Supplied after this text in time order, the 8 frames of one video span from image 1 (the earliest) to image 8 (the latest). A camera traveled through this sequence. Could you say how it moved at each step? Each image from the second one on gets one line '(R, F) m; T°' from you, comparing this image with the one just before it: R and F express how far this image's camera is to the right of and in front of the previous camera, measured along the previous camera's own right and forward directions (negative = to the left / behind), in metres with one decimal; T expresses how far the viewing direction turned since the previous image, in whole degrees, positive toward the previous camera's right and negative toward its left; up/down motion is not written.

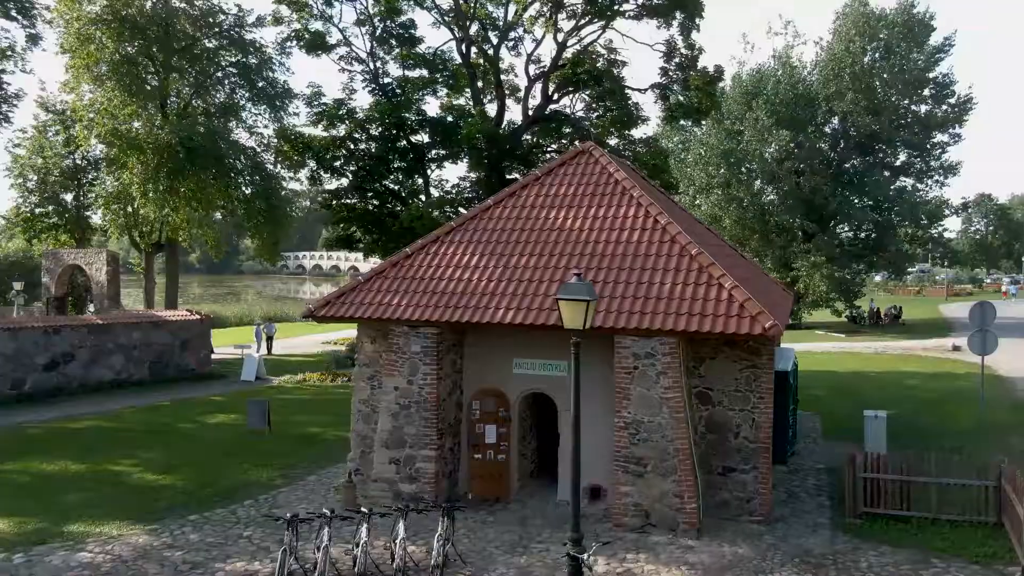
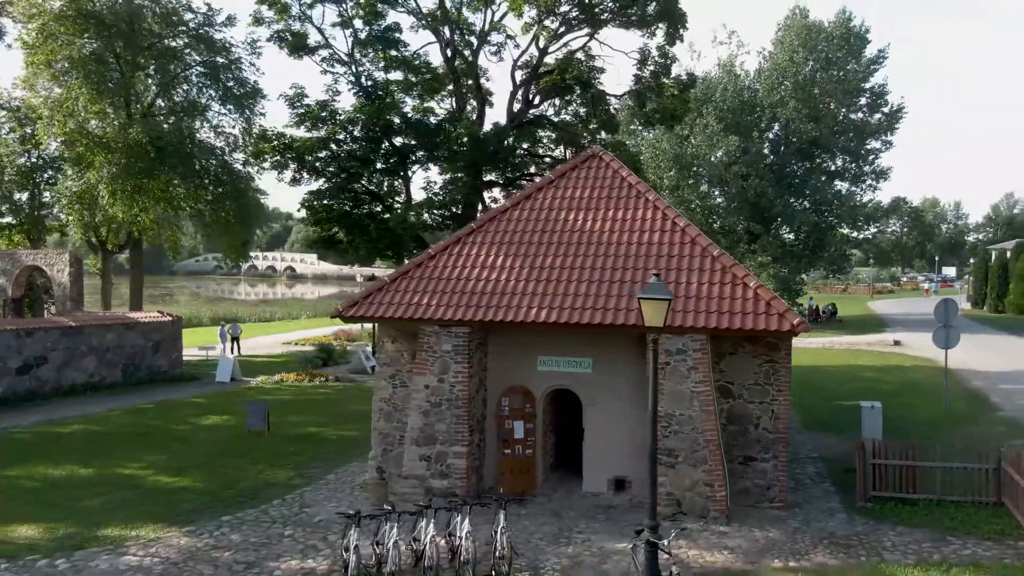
(-1.7, -0.3) m; +5°
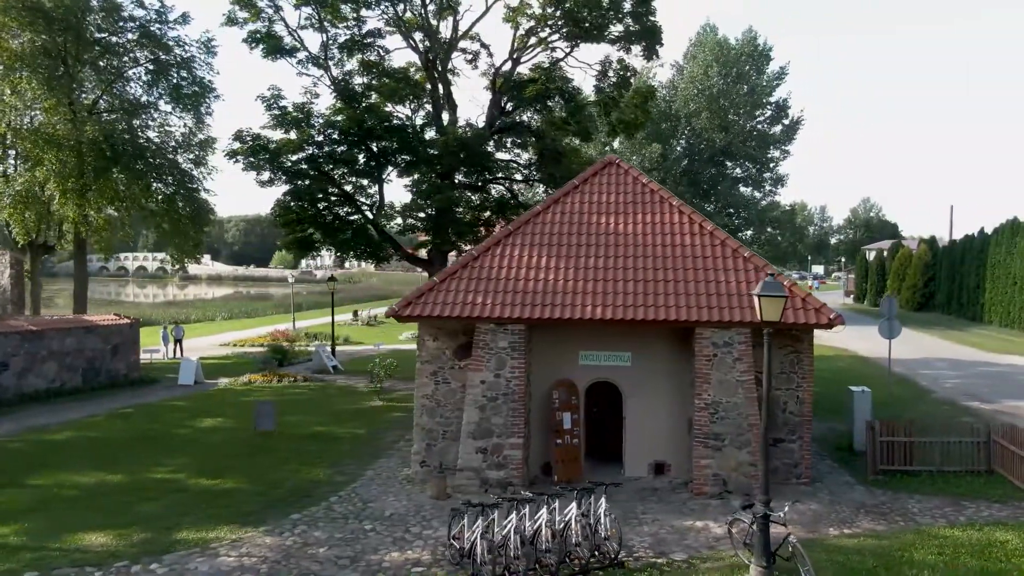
(-2.9, -0.5) m; +8°
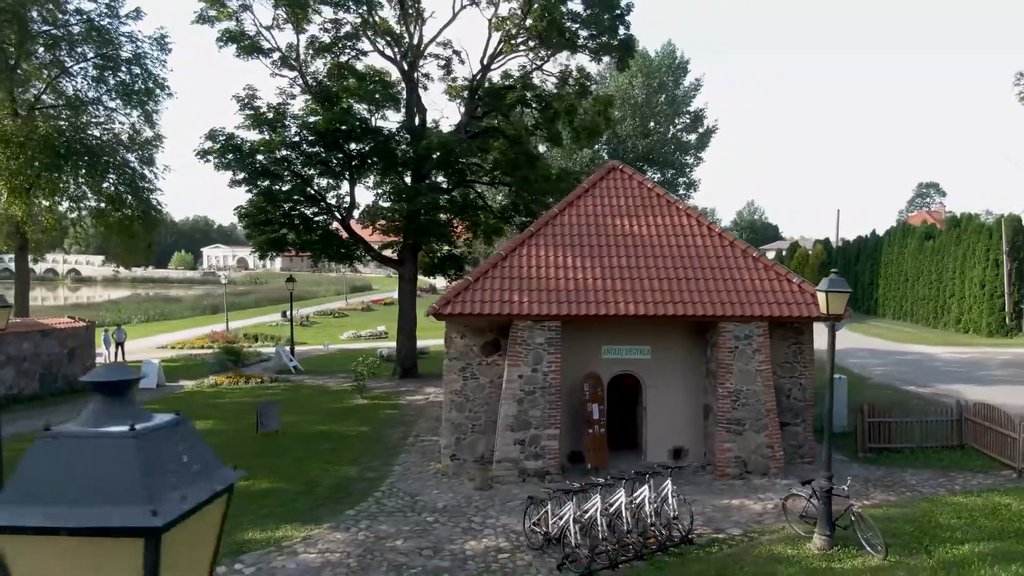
(-2.6, -0.4) m; +8°
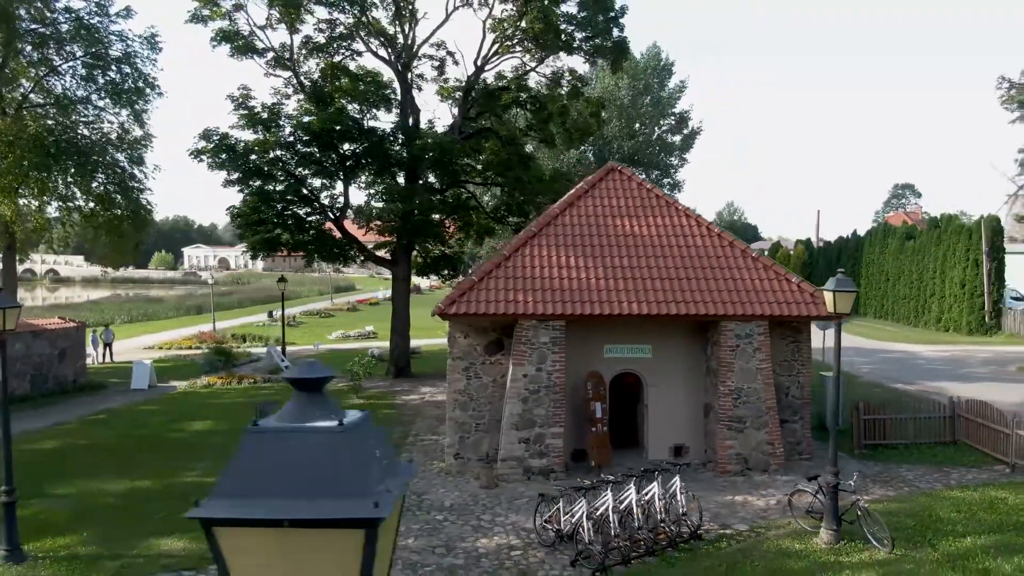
(-0.4, -0.1) m; +1°
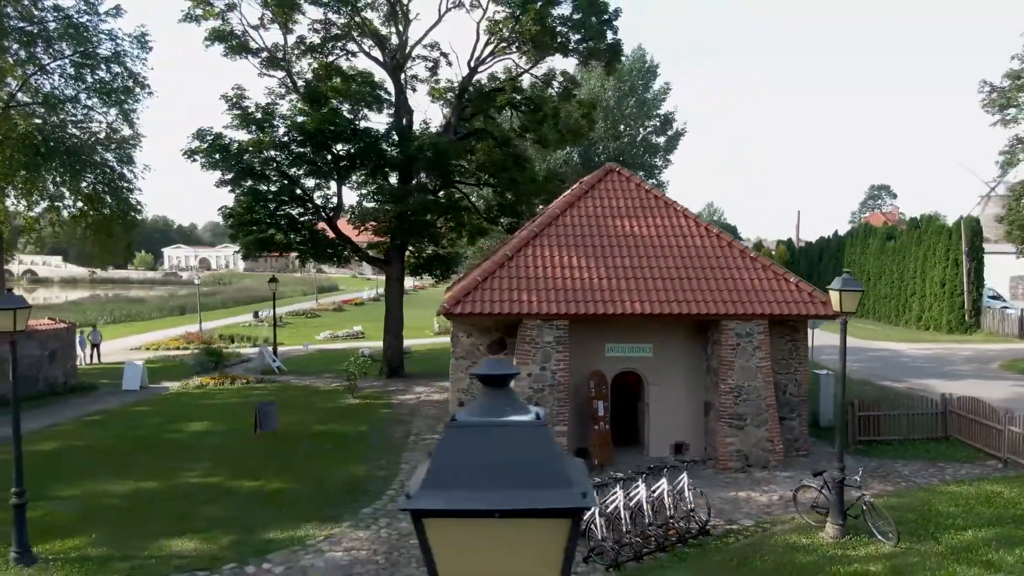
(-0.5, -0.1) m; +1°
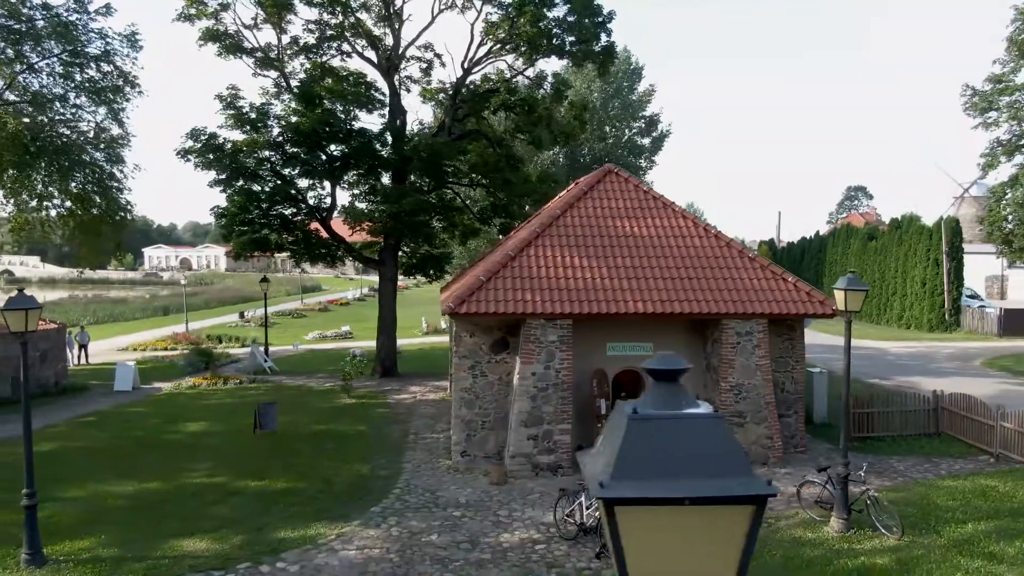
(-0.4, -0.1) m; +1°
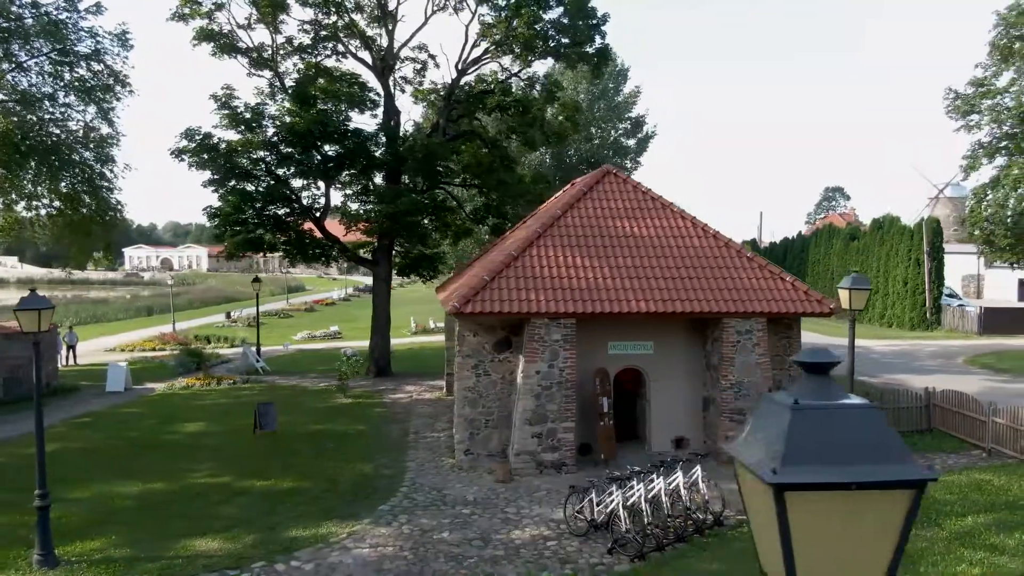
(-0.4, -0.1) m; +1°
